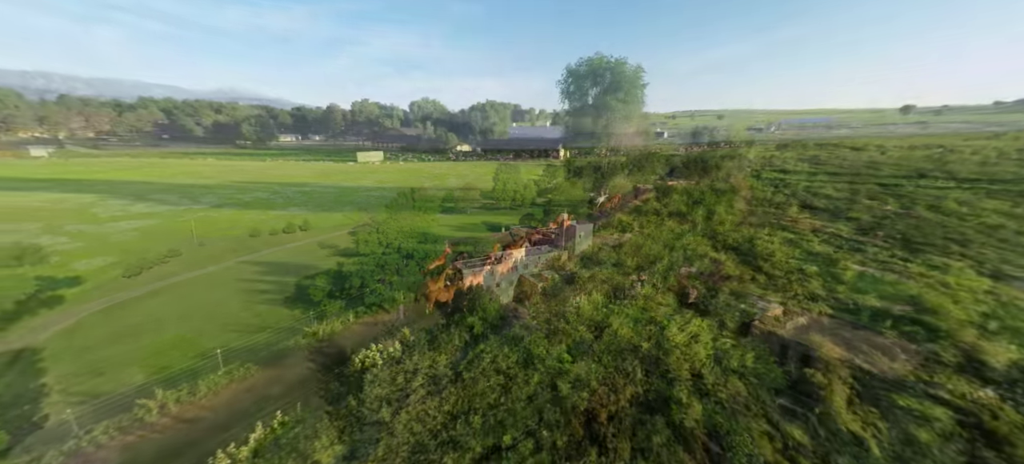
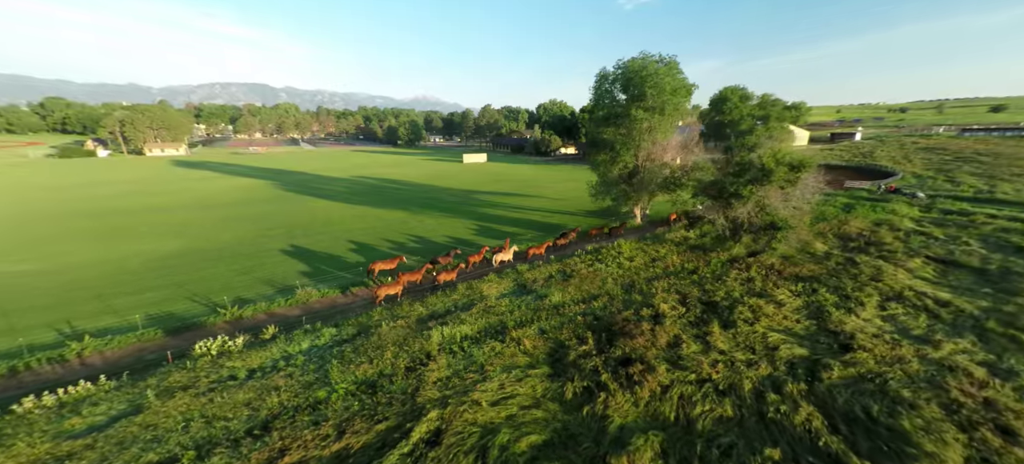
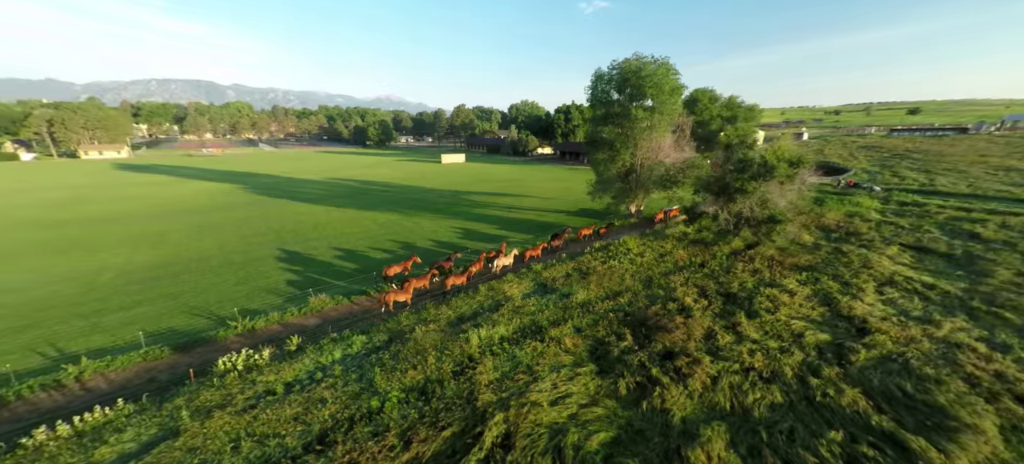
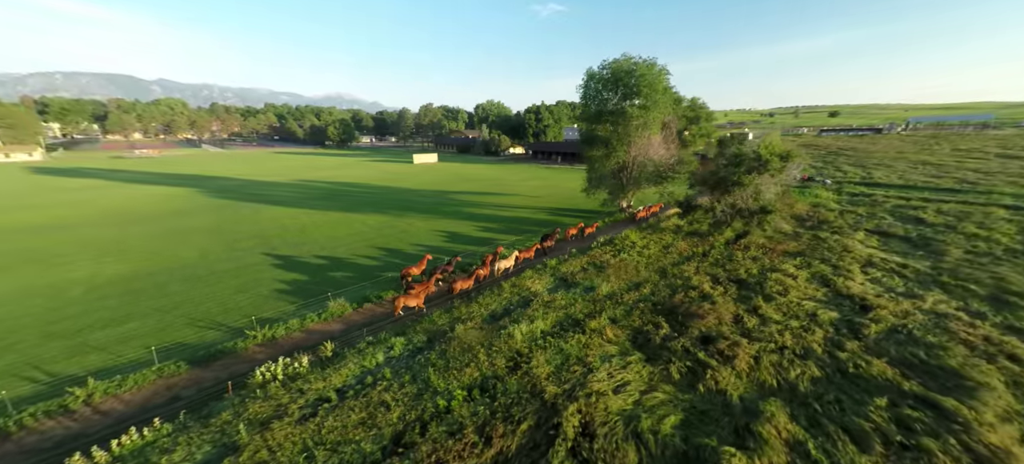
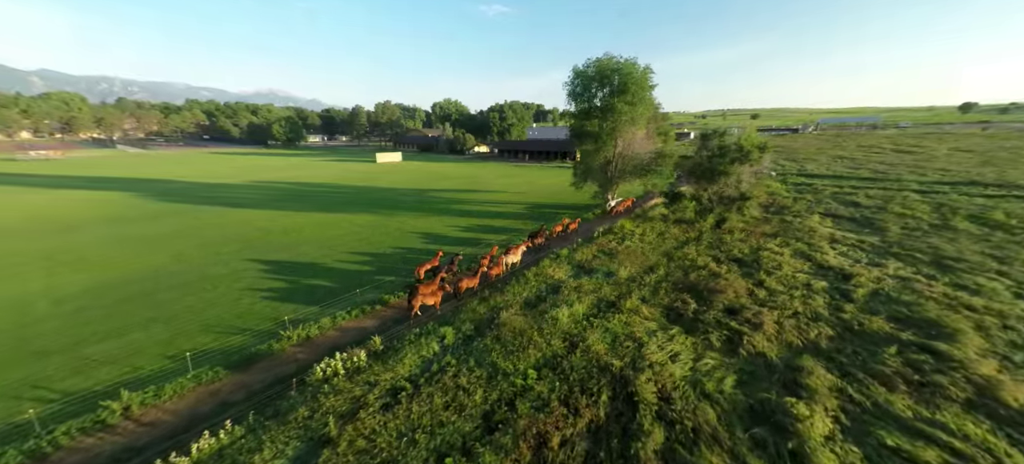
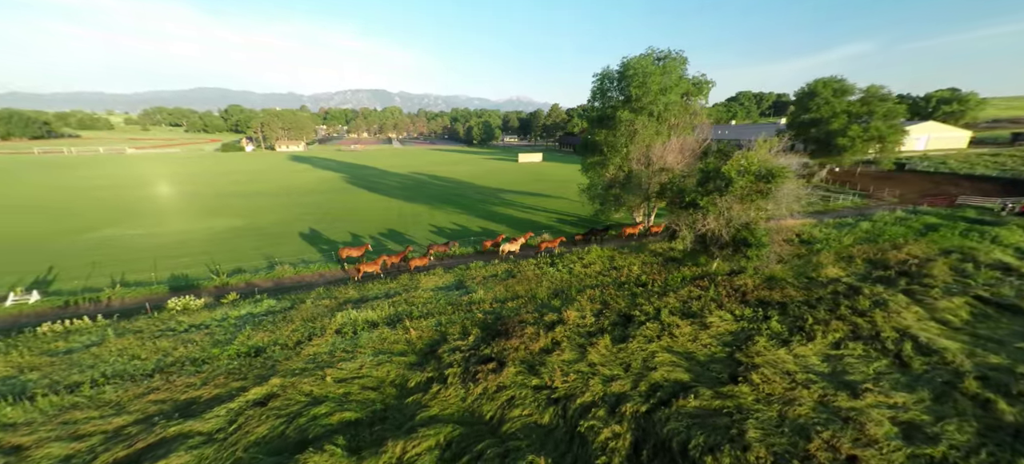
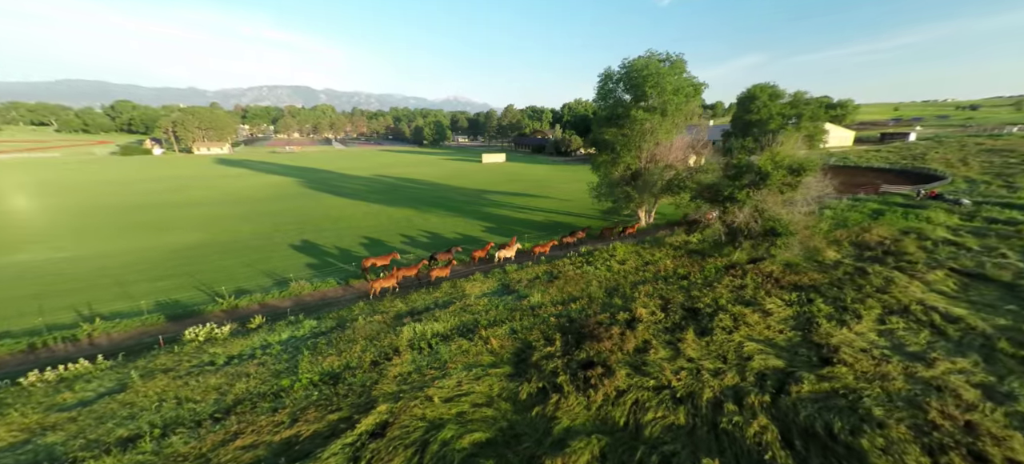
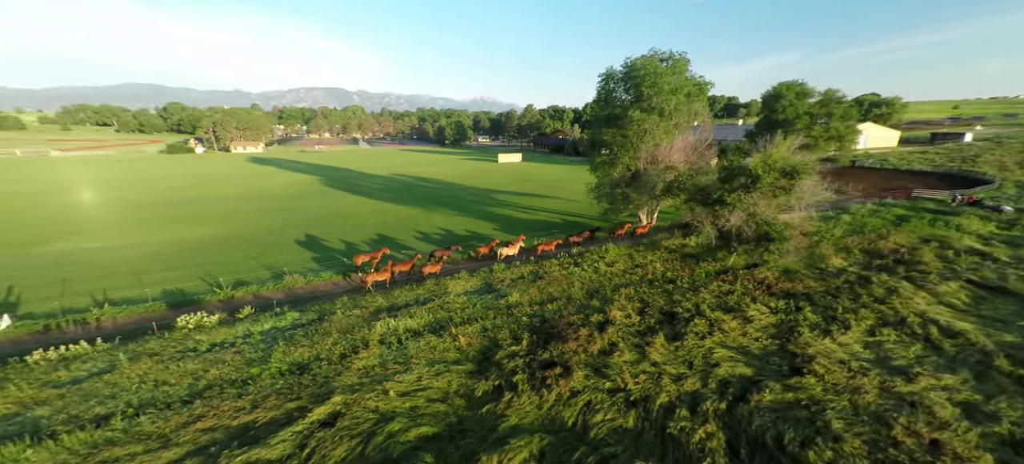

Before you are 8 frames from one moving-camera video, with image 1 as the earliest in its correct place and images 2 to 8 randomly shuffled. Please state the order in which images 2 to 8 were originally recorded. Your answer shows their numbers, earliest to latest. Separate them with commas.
5, 4, 3, 2, 7, 8, 6
